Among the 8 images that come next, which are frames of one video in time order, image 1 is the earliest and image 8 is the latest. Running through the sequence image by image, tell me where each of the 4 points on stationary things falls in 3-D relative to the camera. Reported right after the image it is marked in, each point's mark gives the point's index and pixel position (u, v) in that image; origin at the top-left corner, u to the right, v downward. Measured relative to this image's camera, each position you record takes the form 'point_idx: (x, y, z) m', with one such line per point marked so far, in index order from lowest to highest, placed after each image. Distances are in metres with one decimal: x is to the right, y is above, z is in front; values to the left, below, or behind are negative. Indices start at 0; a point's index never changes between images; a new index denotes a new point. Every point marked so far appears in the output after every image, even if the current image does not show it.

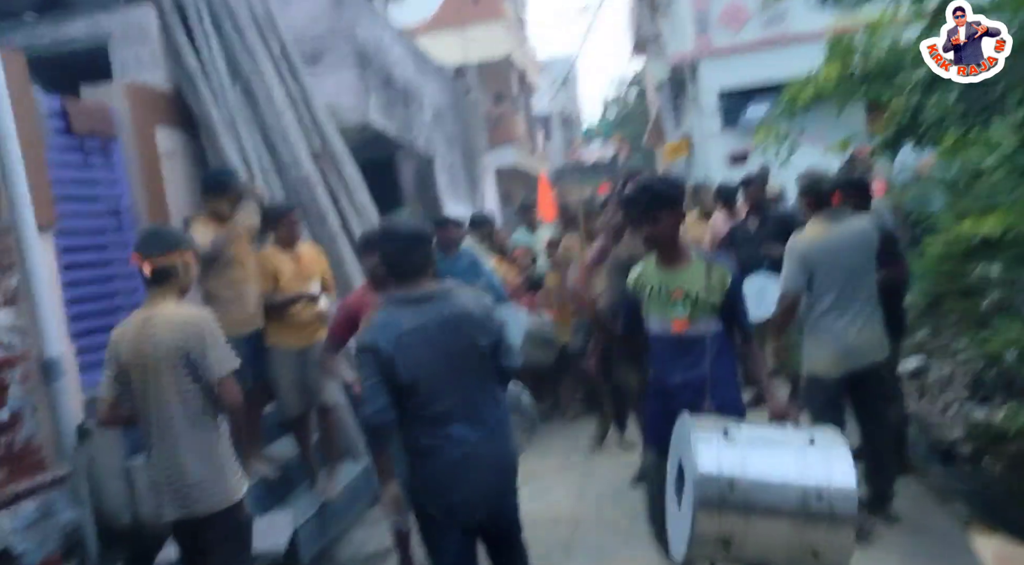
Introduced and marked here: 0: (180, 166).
0: (-1.9, +0.7, +6.2) m
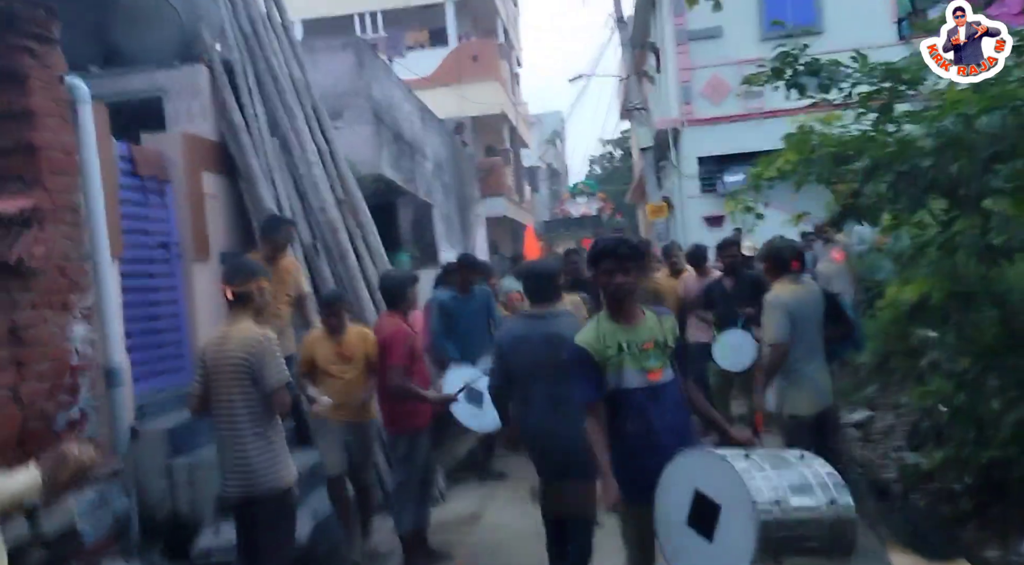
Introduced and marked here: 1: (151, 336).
0: (-1.9, +0.5, +7.0) m
1: (-2.0, -0.3, +6.0) m
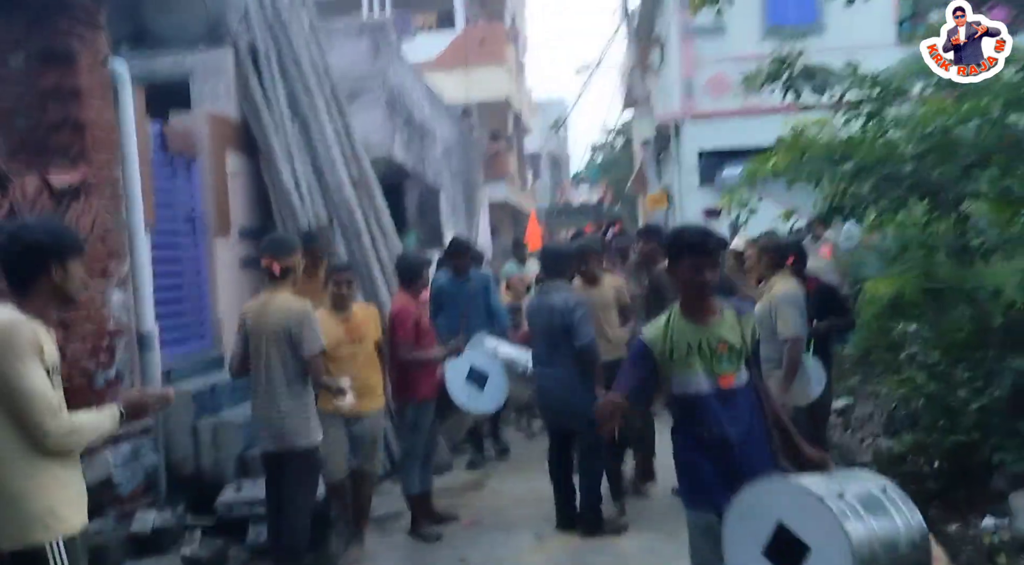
0: (-1.9, +0.7, +7.4) m
1: (-2.0, -0.1, +6.4) m
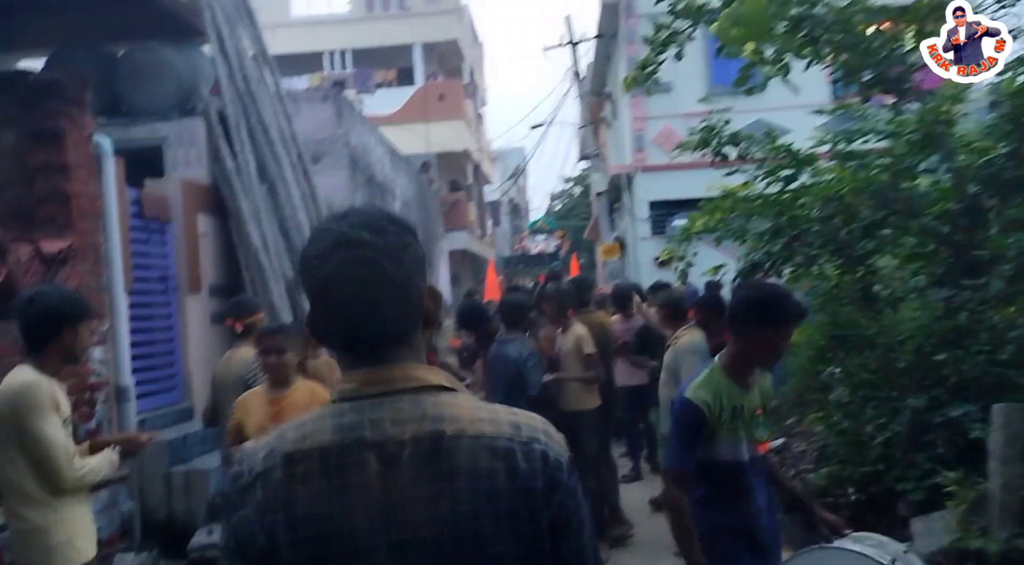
0: (-2.2, +0.3, +7.9) m
1: (-2.3, -0.5, +6.9) m
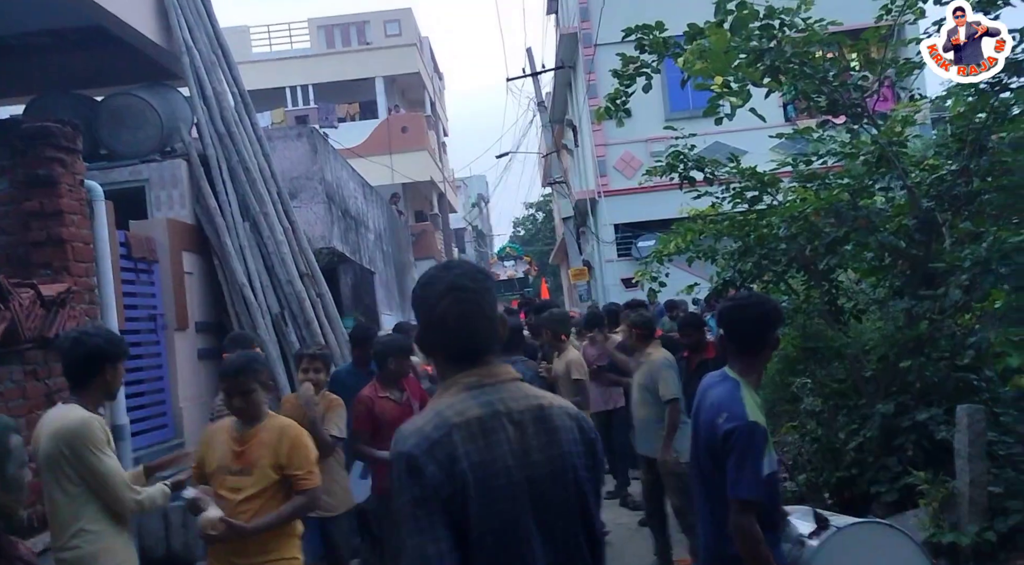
0: (-2.4, 0.0, +8.0) m
1: (-2.4, -0.7, +7.0) m
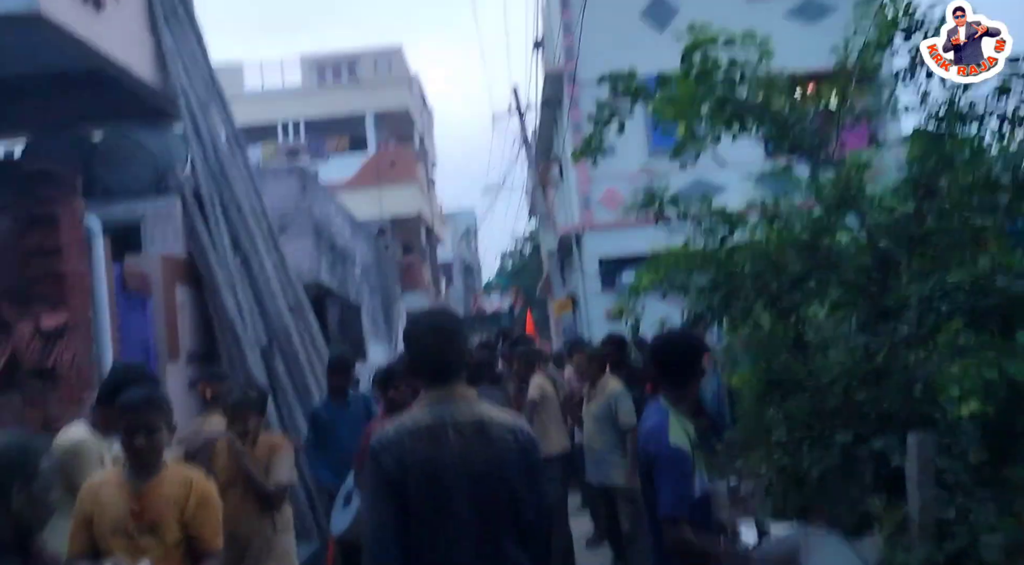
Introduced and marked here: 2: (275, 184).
0: (-2.5, -0.2, +8.3) m
1: (-2.5, -1.0, +7.3) m
2: (-2.5, +1.0, +11.4) m
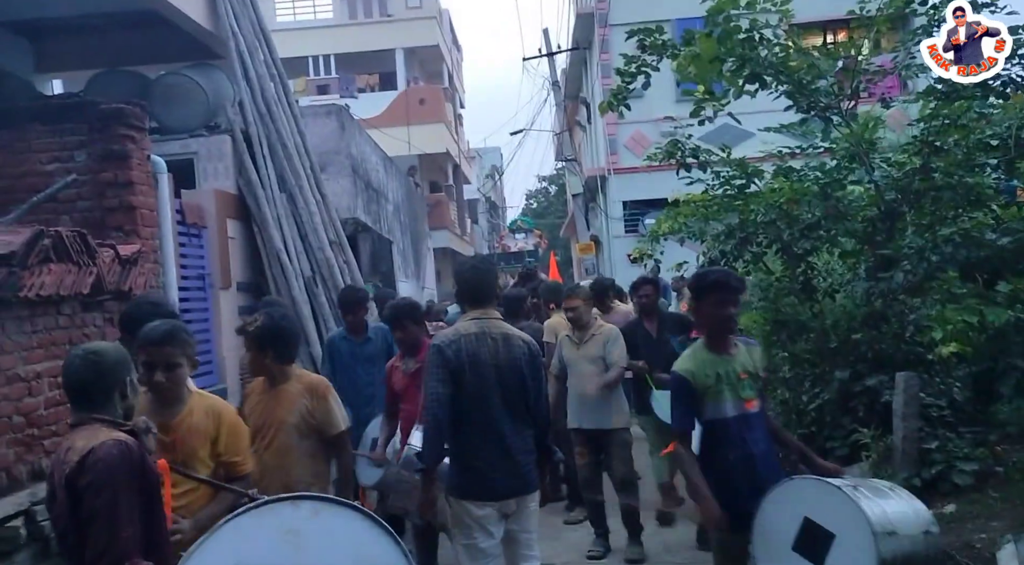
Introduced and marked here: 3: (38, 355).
0: (-2.3, +0.3, +8.9) m
1: (-2.3, -0.5, +7.9) m
2: (-2.2, +1.7, +12.0) m
3: (-2.2, -0.3, +5.1) m
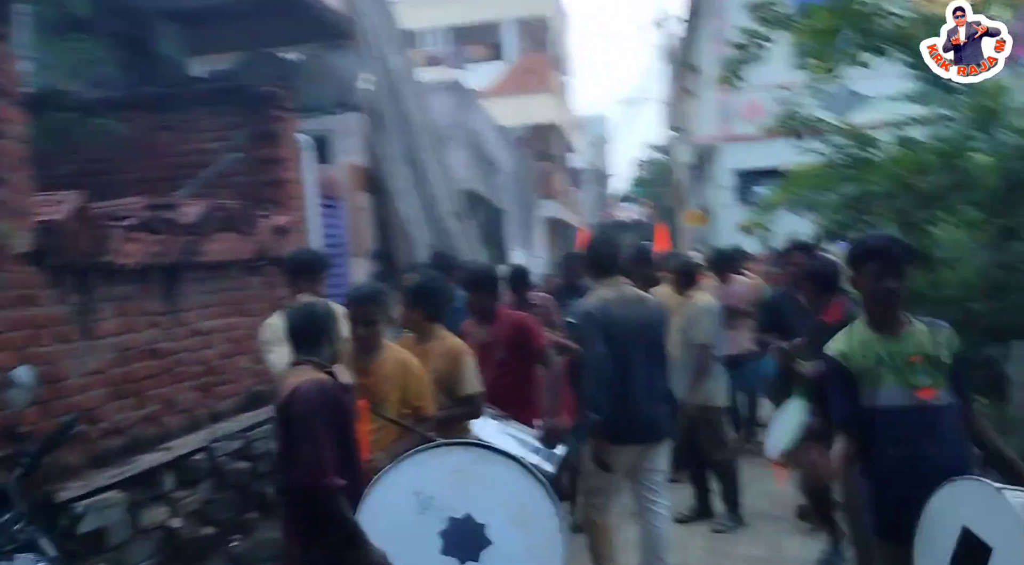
0: (-1.3, +0.6, +9.5) m
1: (-1.4, -0.2, +8.5) m
2: (-0.9, +2.1, +12.5) m
3: (-1.6, -0.2, +5.6) m
